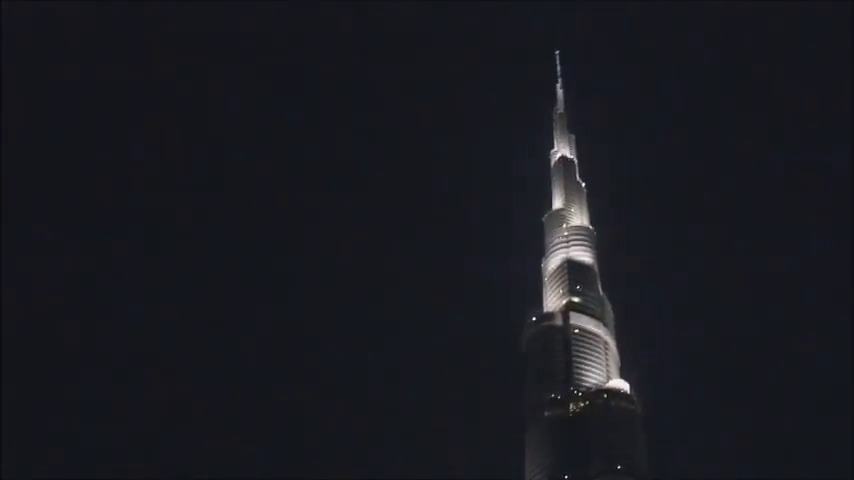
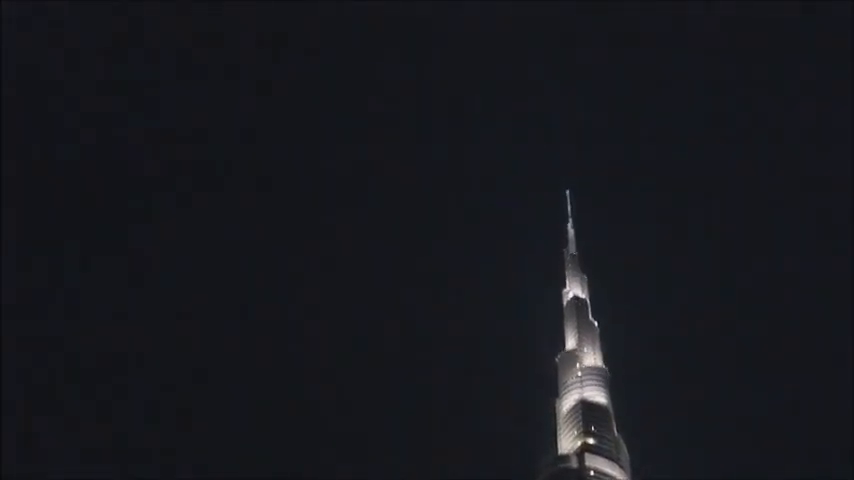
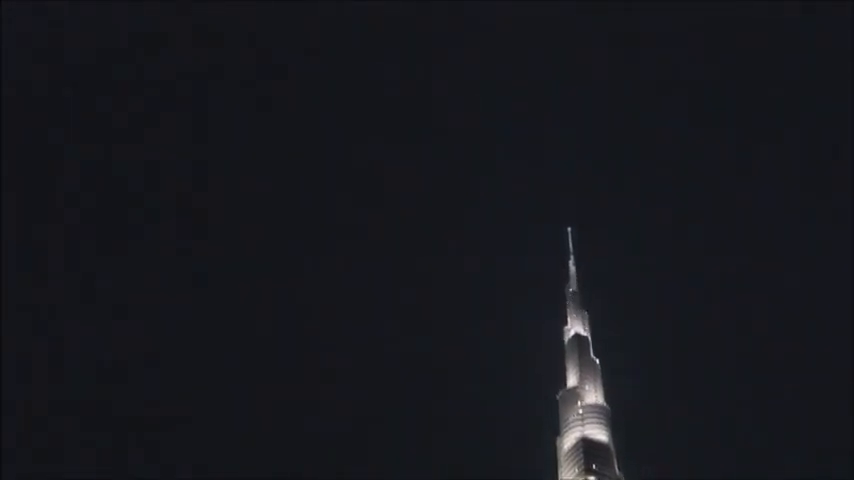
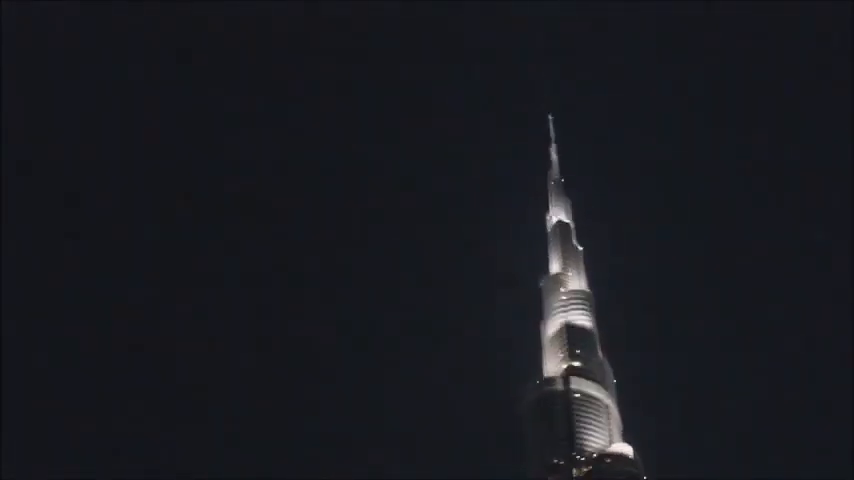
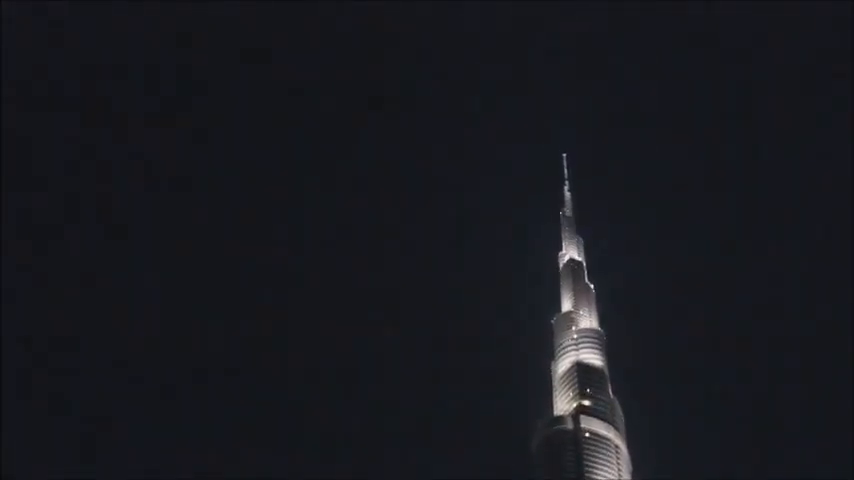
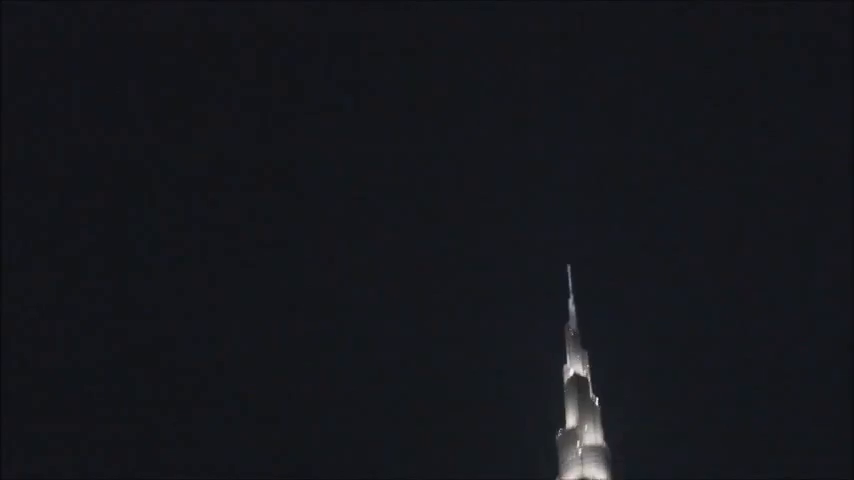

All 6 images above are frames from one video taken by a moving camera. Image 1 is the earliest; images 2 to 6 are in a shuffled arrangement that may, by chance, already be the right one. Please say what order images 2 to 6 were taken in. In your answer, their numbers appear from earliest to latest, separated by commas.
4, 5, 2, 3, 6
